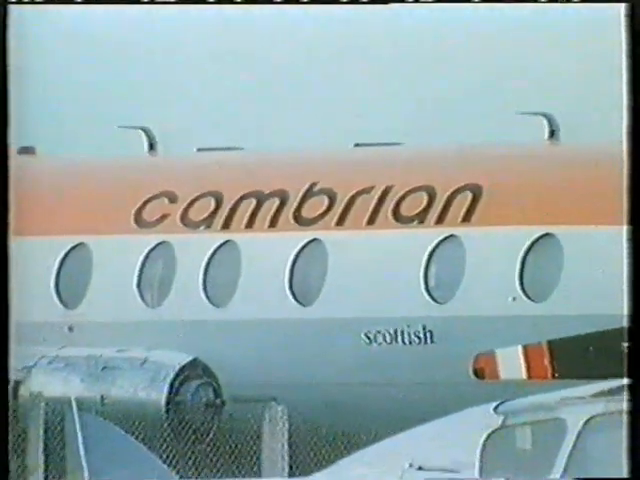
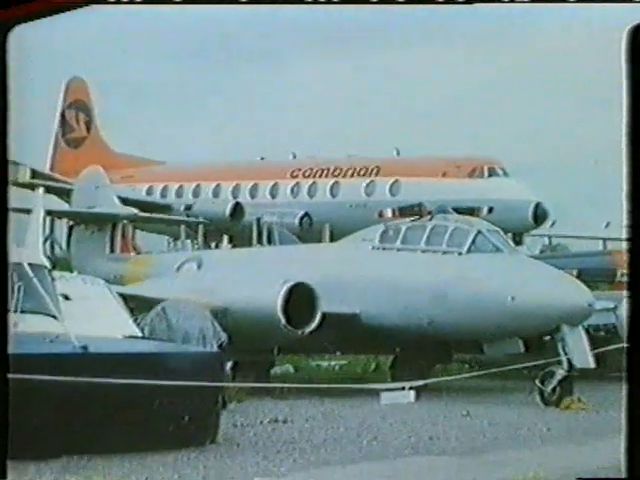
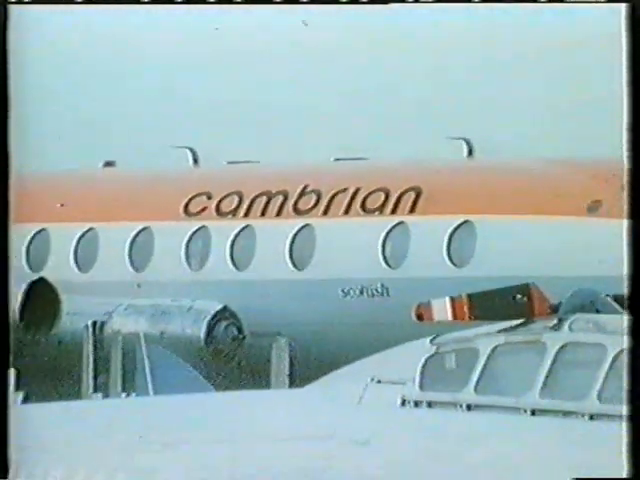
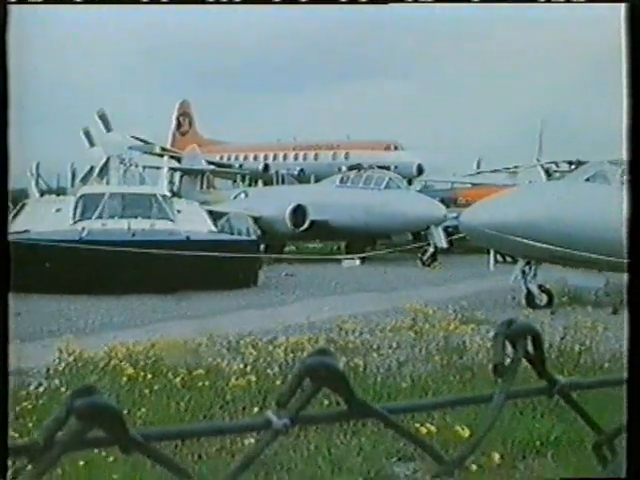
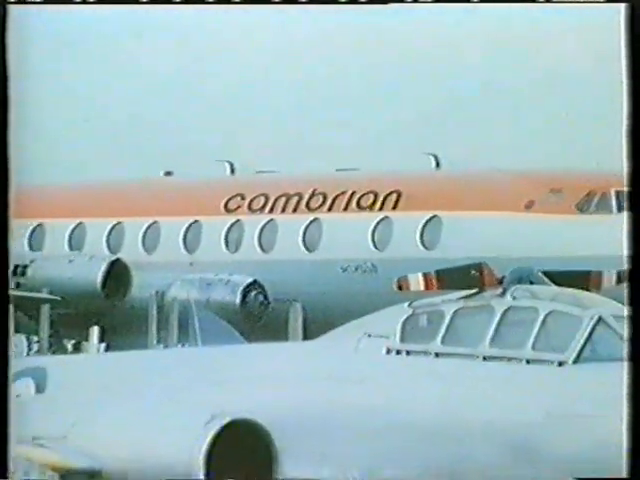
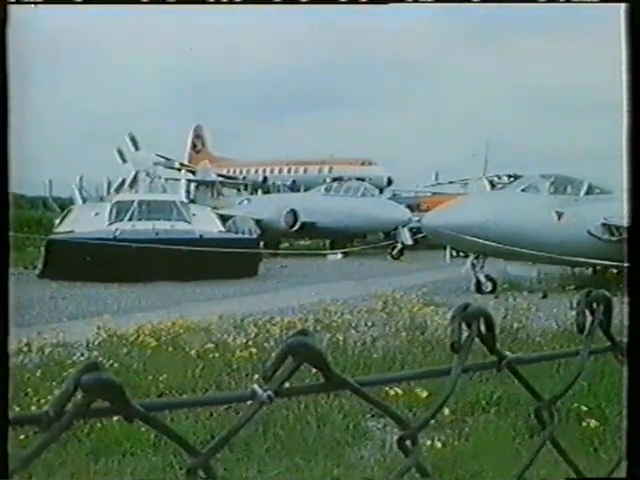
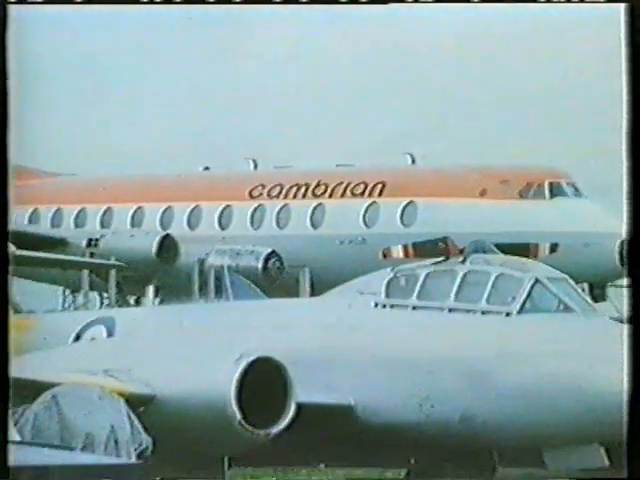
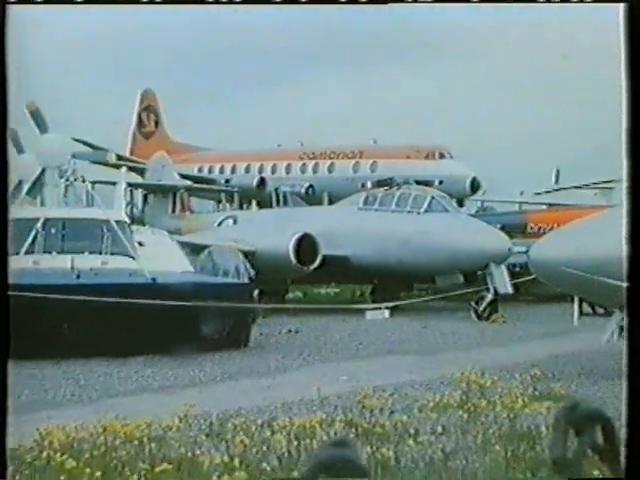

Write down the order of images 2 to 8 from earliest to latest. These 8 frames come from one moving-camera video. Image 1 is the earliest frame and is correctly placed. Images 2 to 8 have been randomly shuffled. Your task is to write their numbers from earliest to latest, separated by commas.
3, 5, 7, 2, 8, 4, 6
